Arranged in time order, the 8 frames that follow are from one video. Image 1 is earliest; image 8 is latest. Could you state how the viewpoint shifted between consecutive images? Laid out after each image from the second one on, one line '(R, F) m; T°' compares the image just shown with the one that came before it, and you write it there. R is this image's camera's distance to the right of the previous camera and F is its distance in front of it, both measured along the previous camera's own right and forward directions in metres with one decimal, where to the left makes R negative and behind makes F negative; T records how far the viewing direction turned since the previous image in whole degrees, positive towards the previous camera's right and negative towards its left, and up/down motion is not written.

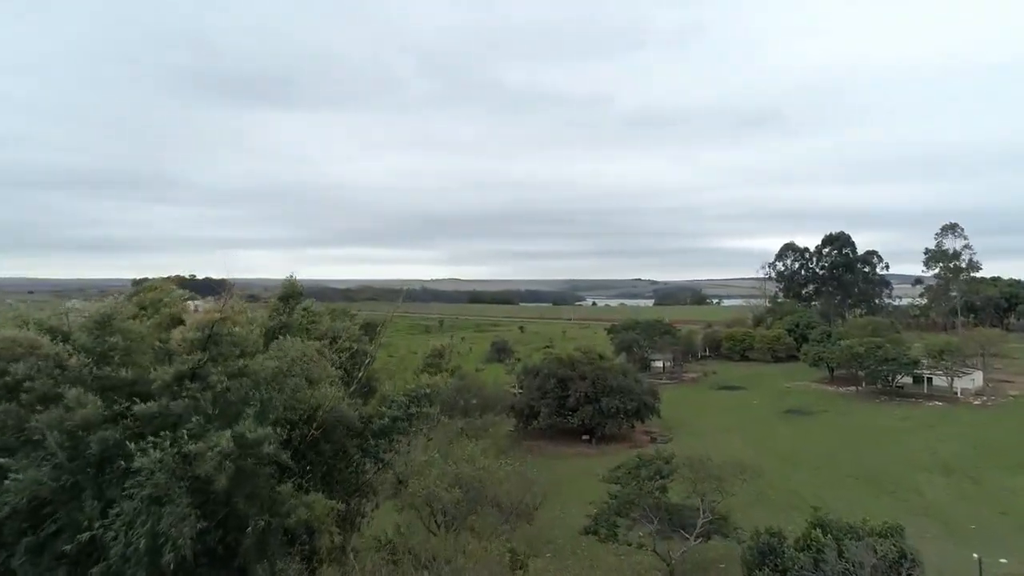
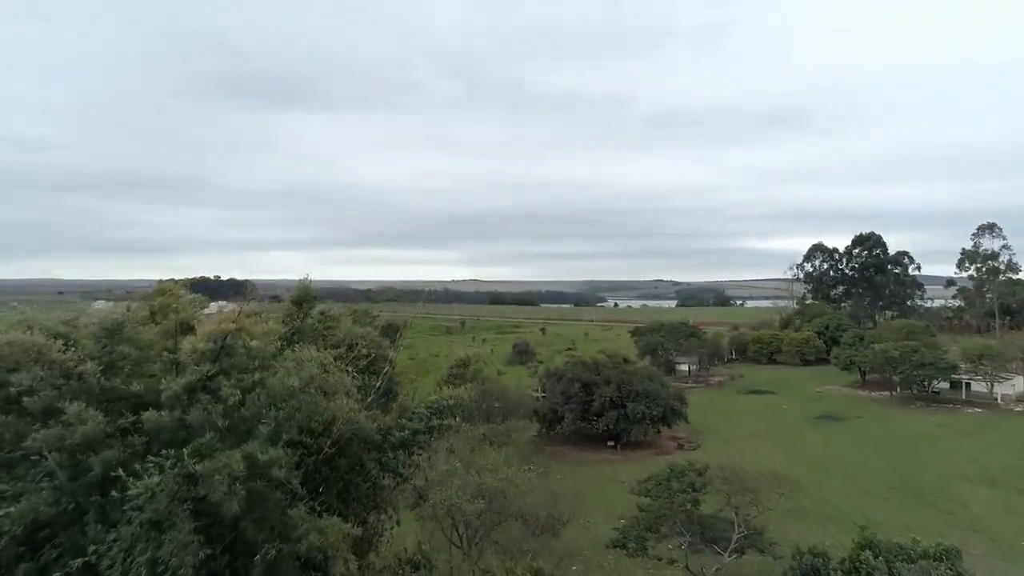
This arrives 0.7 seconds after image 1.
(-0.1, +0.4) m; -2°
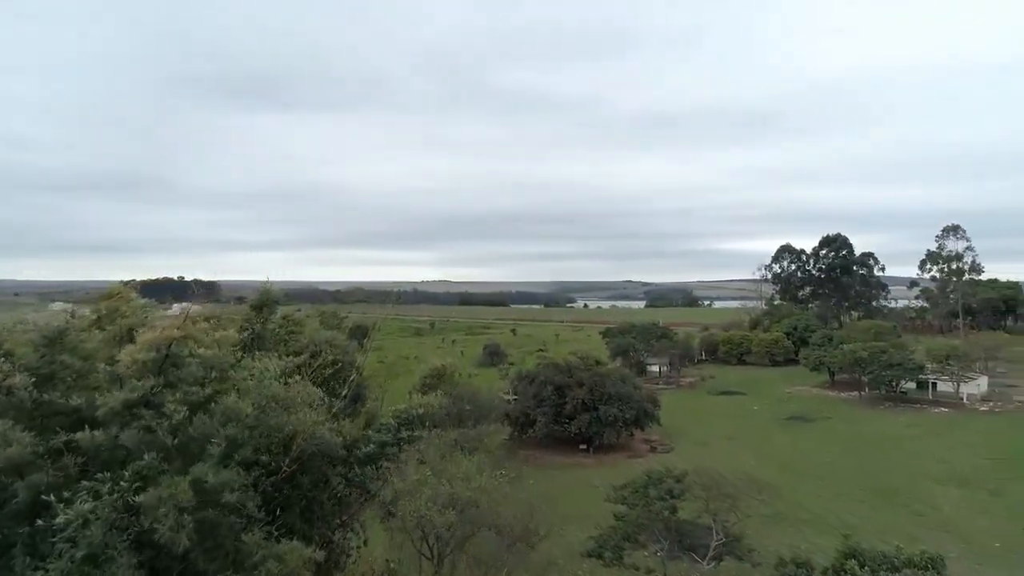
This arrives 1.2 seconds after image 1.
(-0.1, +0.5) m; +3°
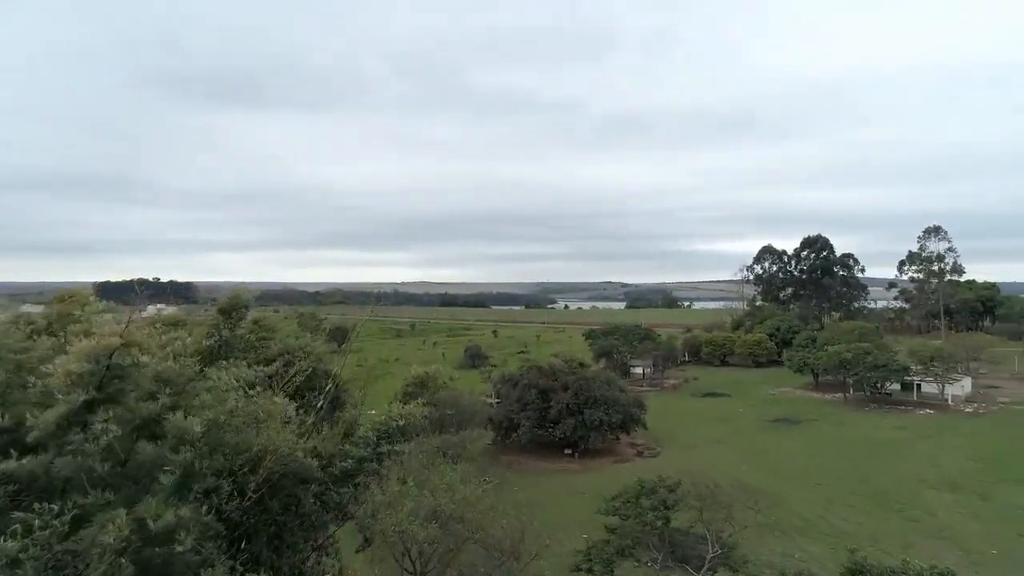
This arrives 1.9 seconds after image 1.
(-0.1, +0.7) m; +2°
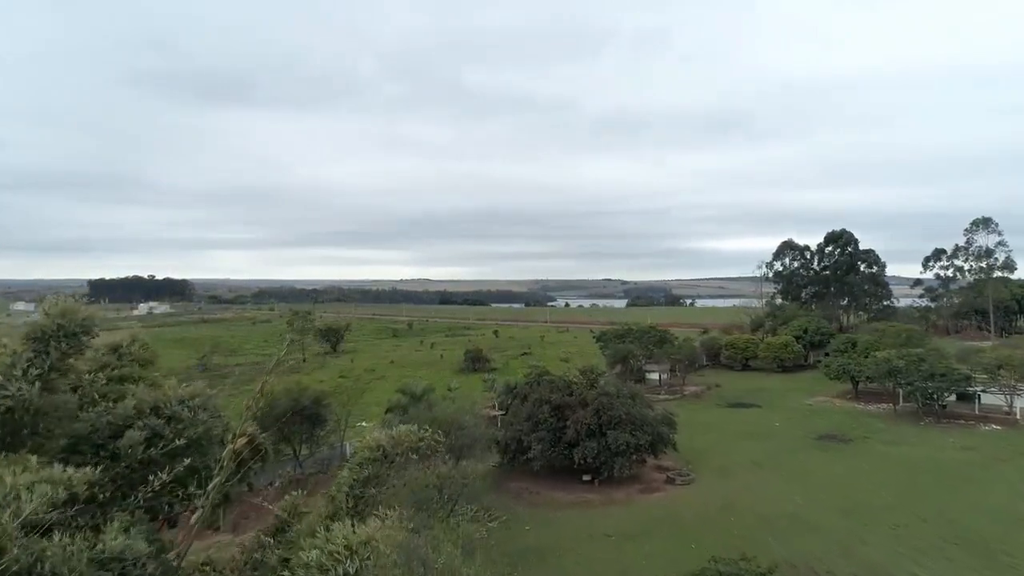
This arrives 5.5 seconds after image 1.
(-0.3, +3.1) m; 0°
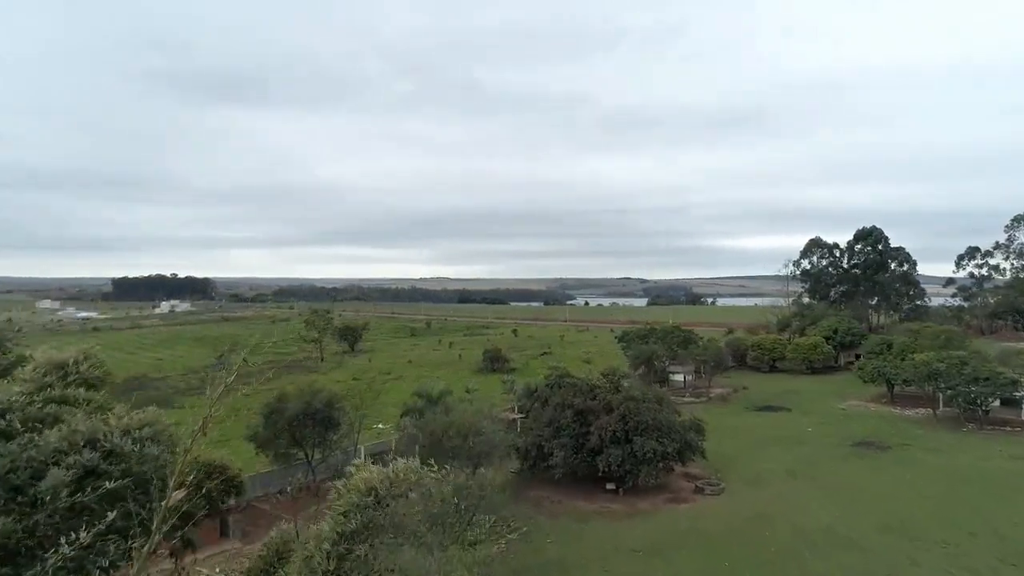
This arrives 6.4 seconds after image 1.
(-0.1, +0.7) m; -2°
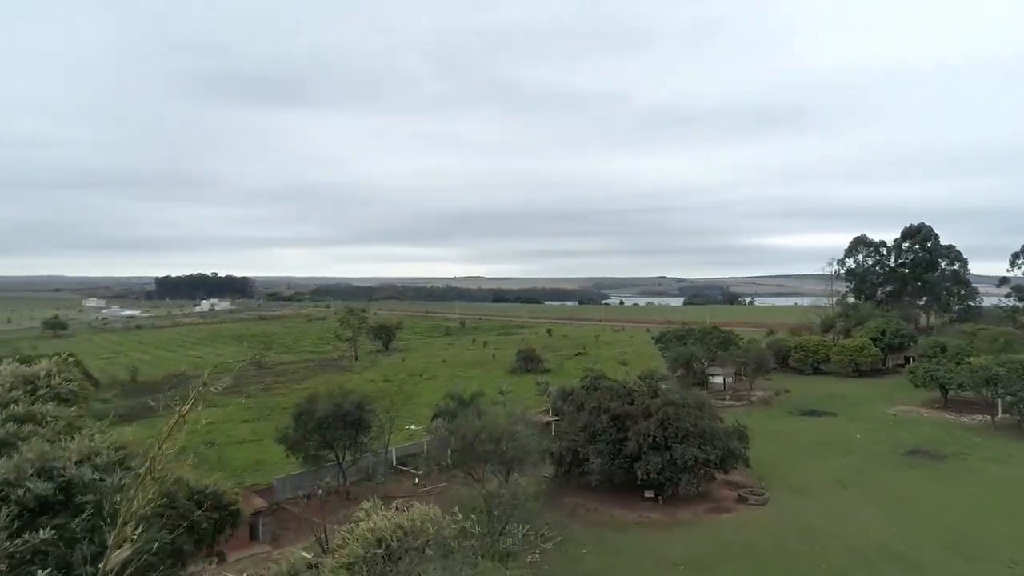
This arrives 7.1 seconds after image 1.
(0.0, +0.5) m; -3°
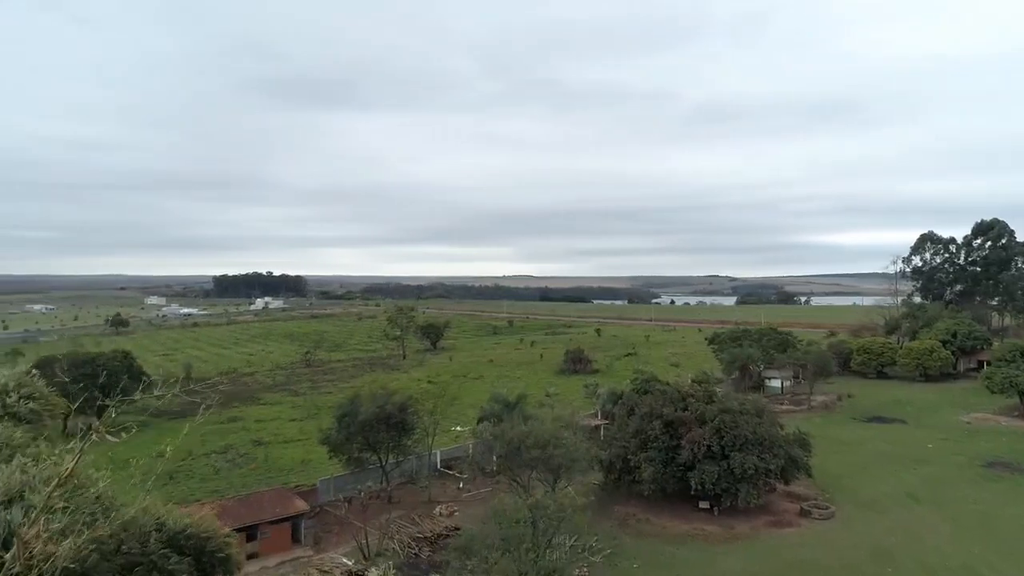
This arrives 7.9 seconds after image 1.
(0.0, +0.6) m; -4°
